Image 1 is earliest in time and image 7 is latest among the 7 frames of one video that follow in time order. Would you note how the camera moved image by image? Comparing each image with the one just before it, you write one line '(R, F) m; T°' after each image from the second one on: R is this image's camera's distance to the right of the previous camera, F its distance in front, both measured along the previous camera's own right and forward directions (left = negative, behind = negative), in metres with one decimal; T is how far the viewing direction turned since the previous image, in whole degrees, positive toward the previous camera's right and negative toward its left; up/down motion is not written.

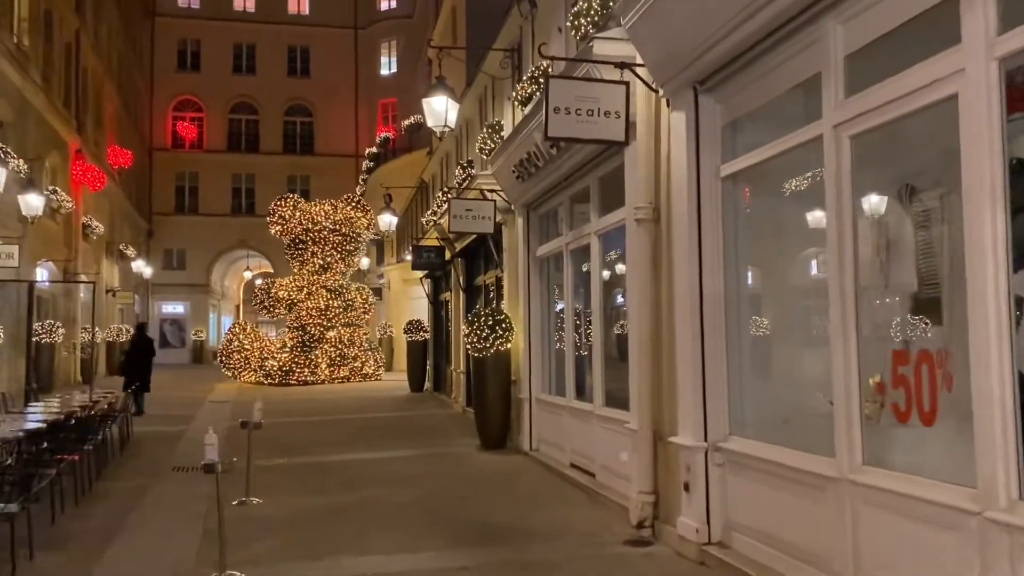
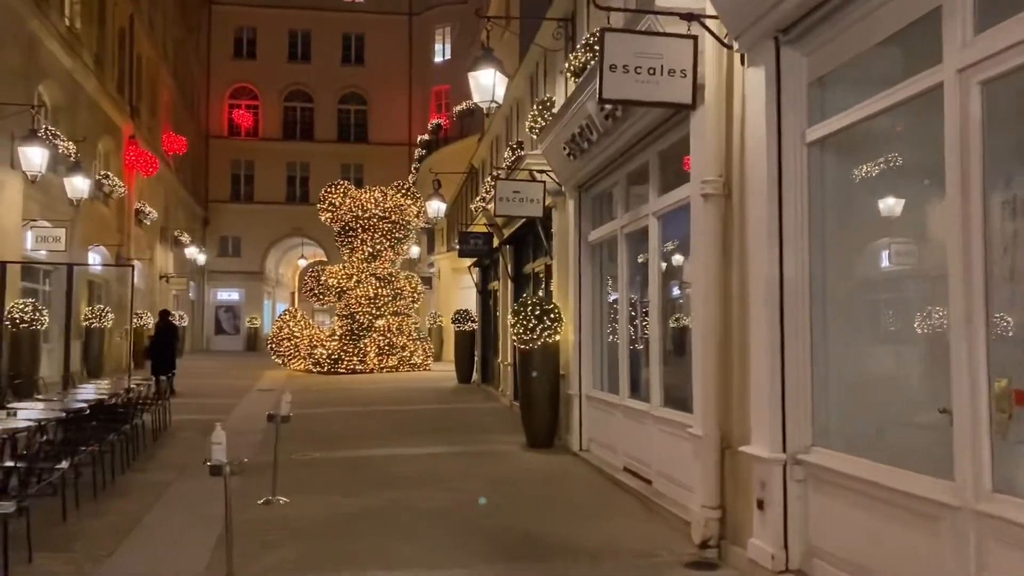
(0.0, +0.7) m; -4°
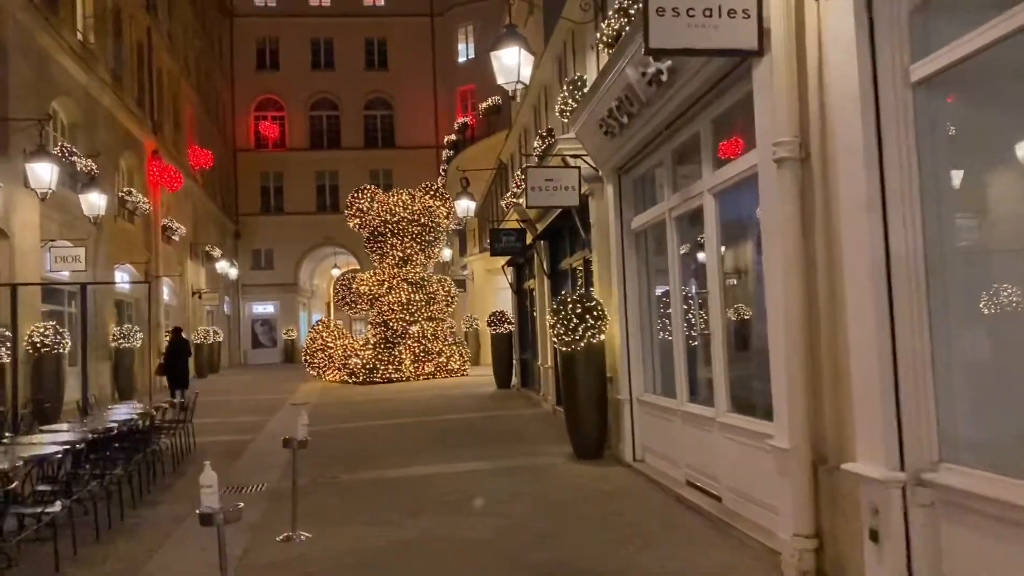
(0.0, +0.9) m; -3°
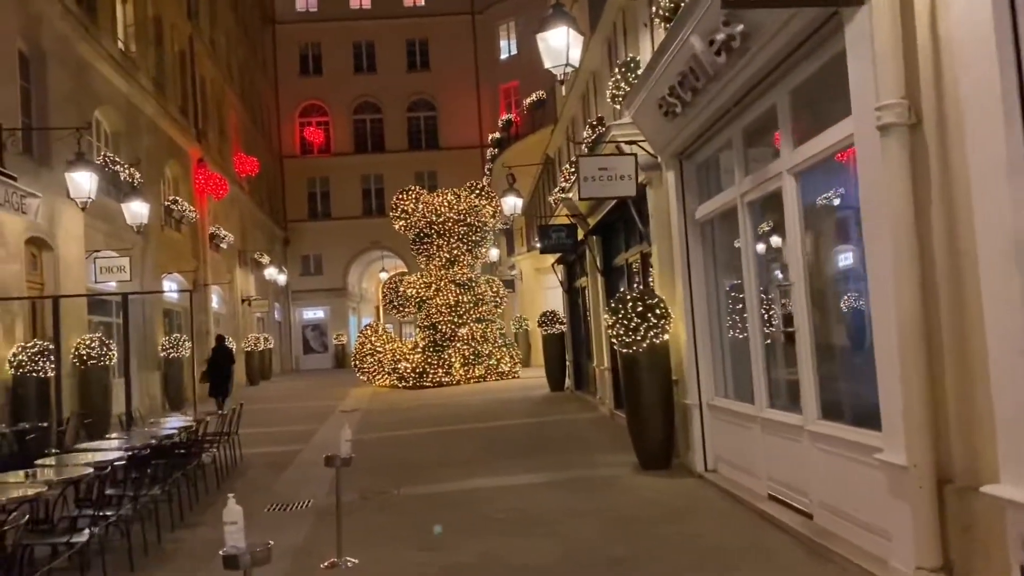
(-0.1, +0.6) m; -3°
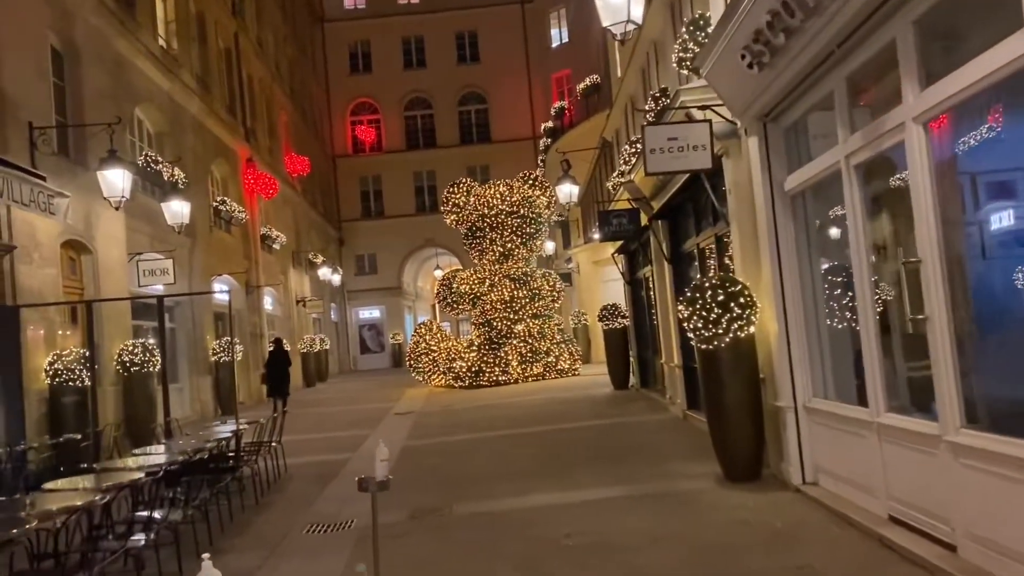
(0.0, +1.0) m; -4°
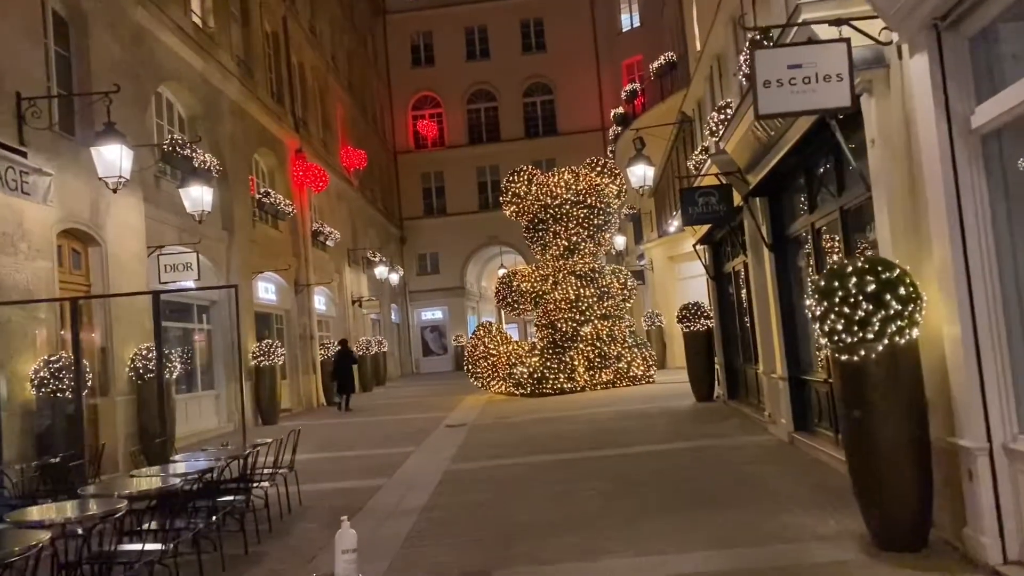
(+0.1, +2.0) m; -5°
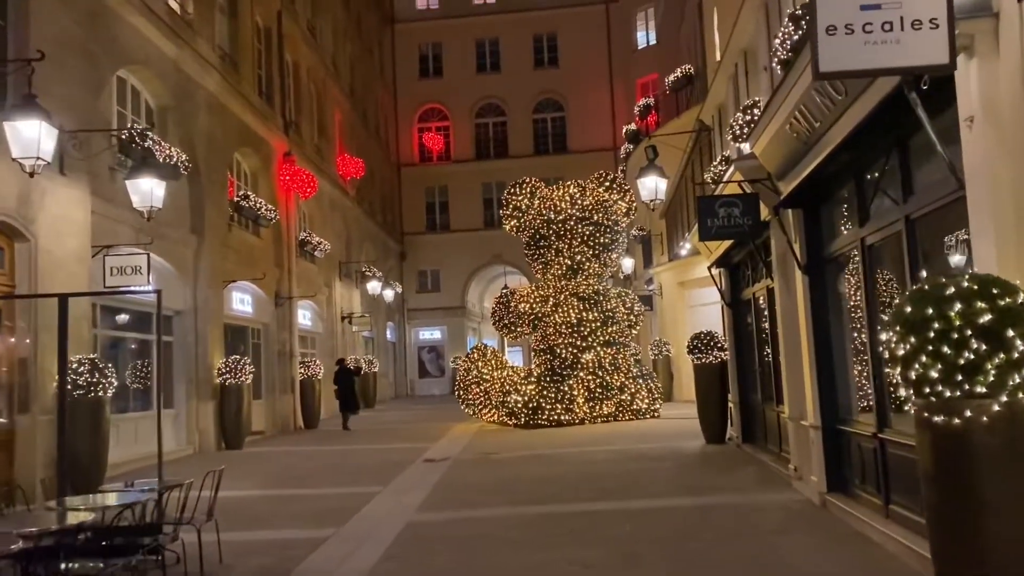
(+0.3, +1.6) m; -1°
